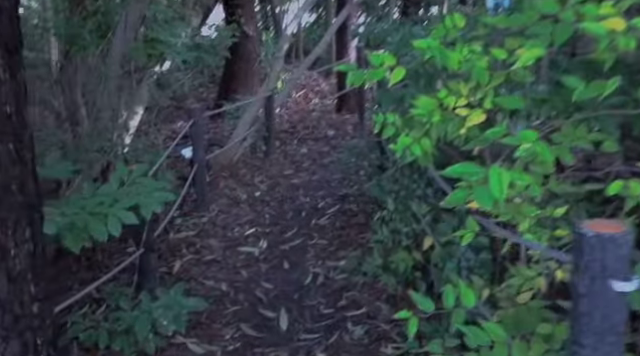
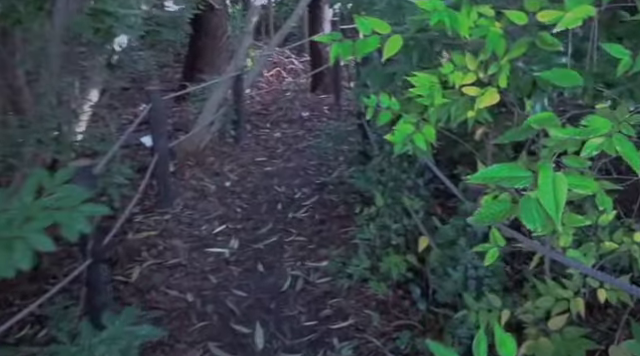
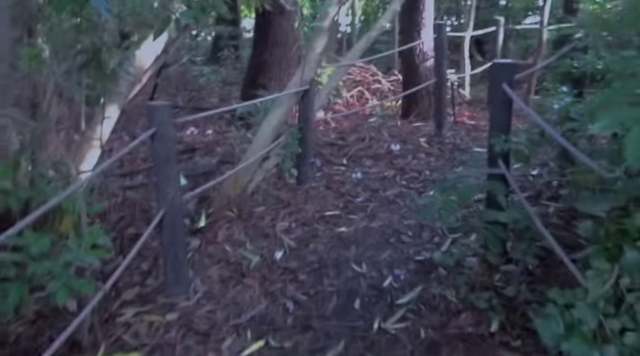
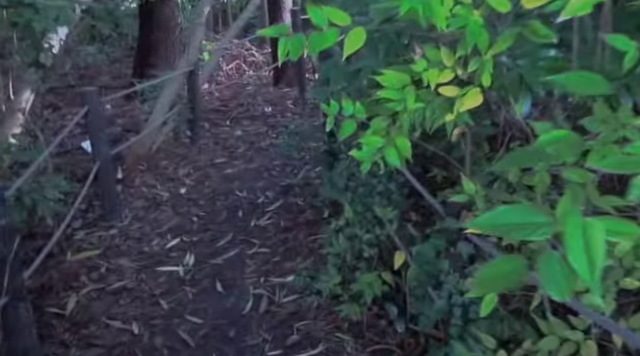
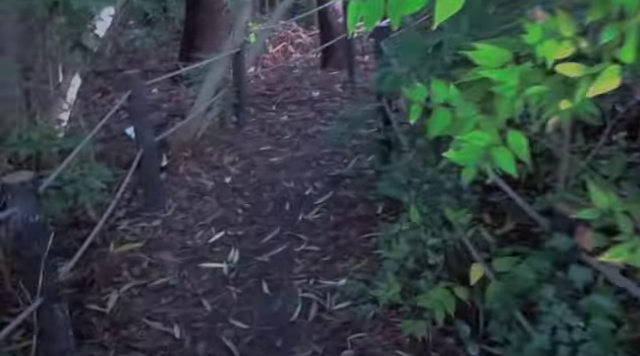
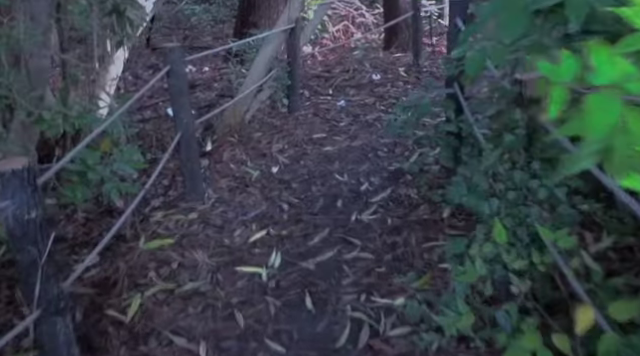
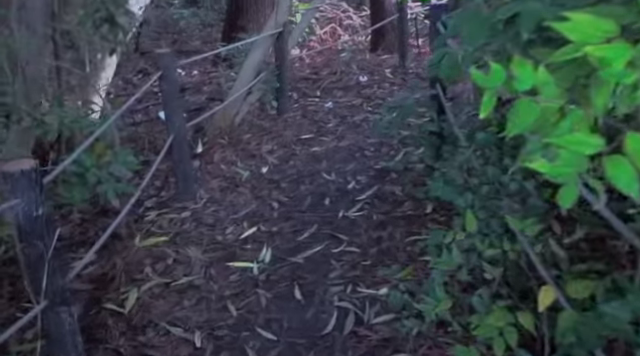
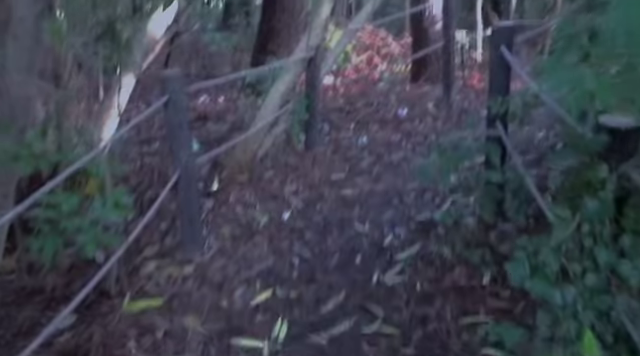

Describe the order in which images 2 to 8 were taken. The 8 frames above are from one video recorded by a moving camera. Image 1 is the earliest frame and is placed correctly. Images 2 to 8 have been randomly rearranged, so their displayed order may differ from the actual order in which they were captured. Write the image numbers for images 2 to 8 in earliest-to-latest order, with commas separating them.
2, 4, 5, 7, 6, 8, 3
